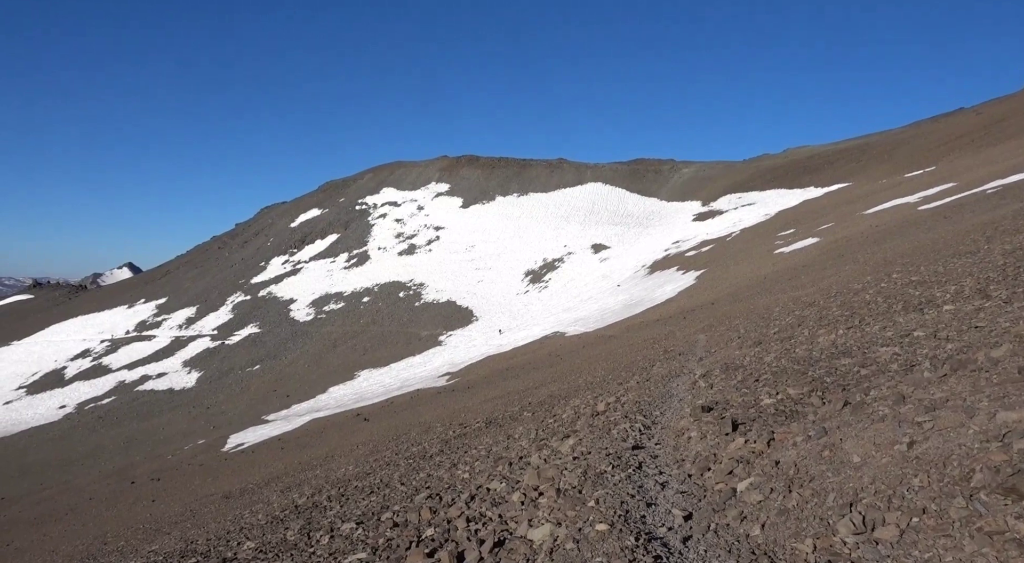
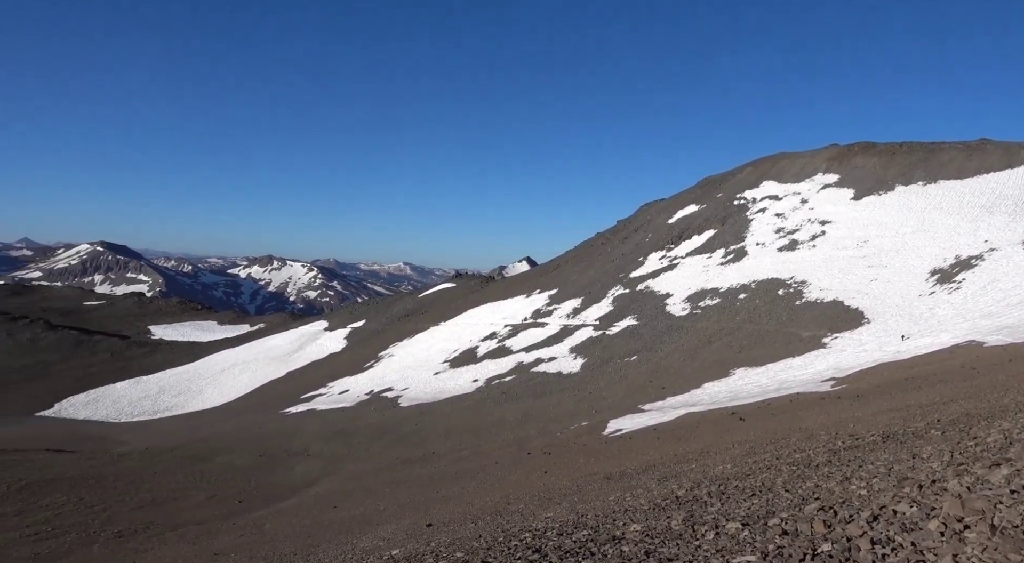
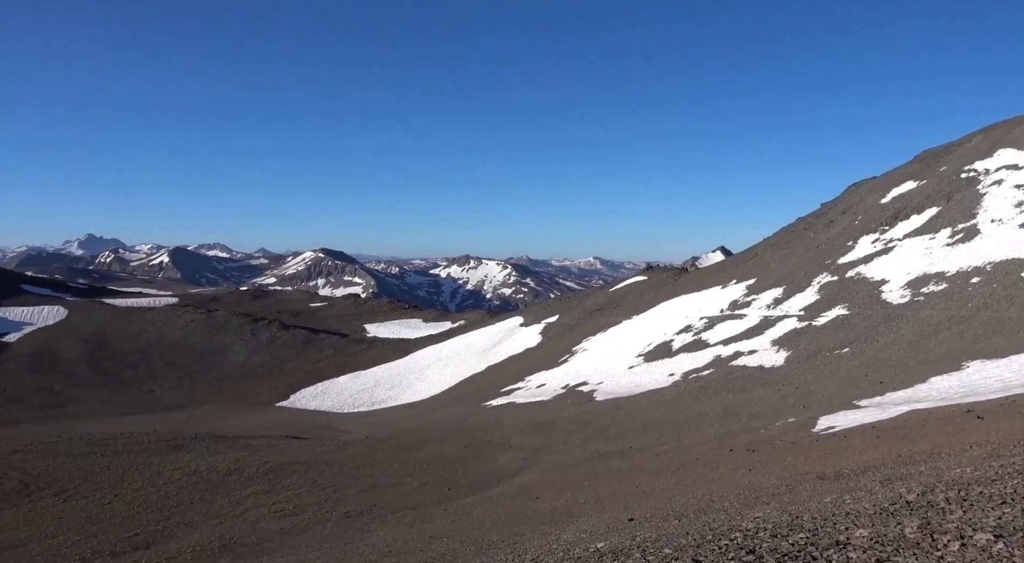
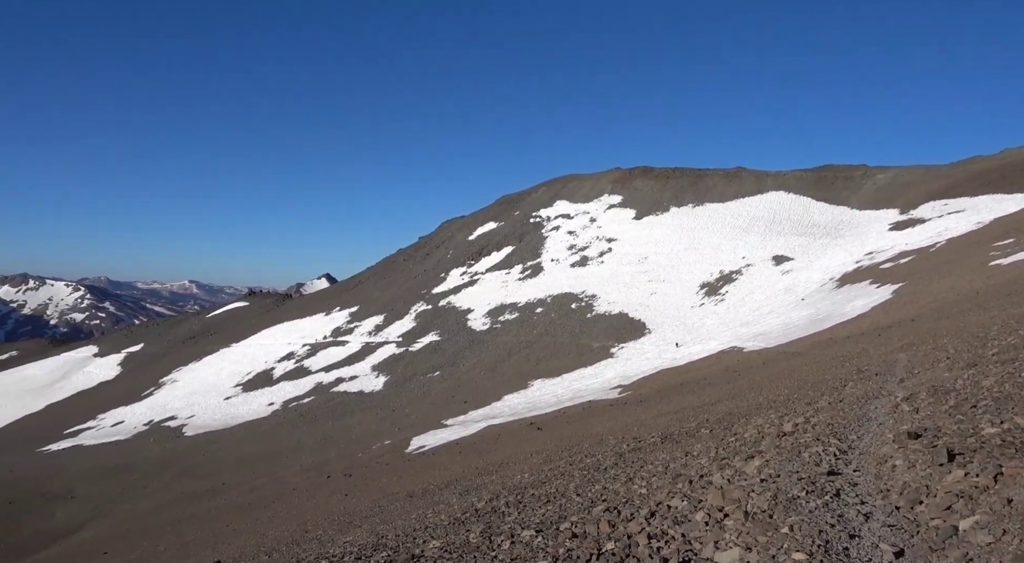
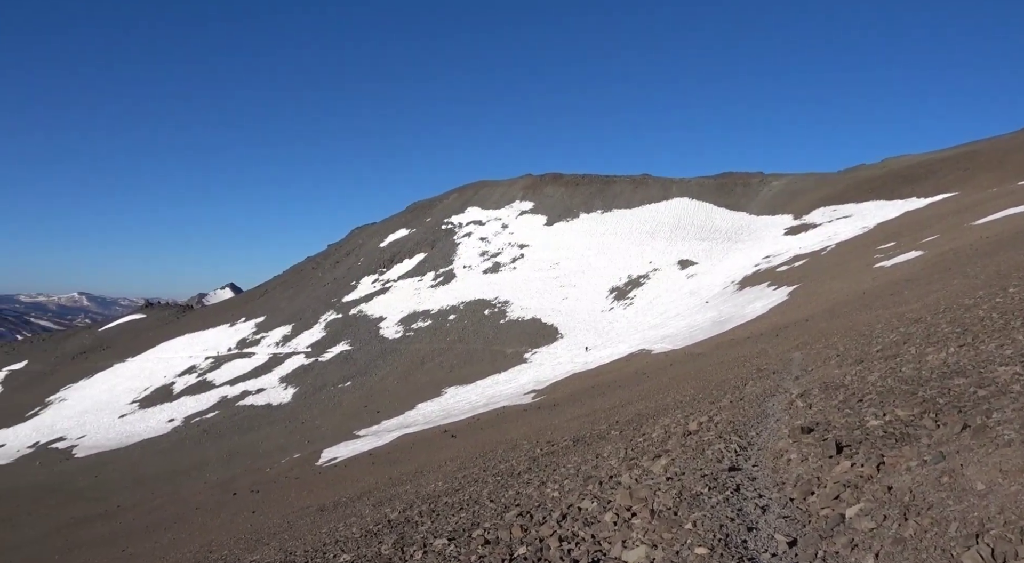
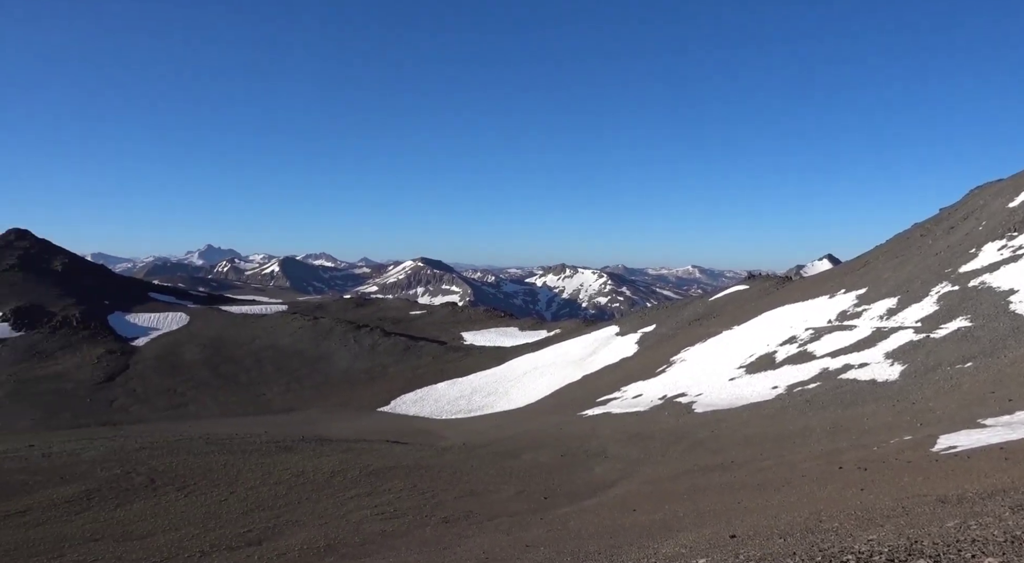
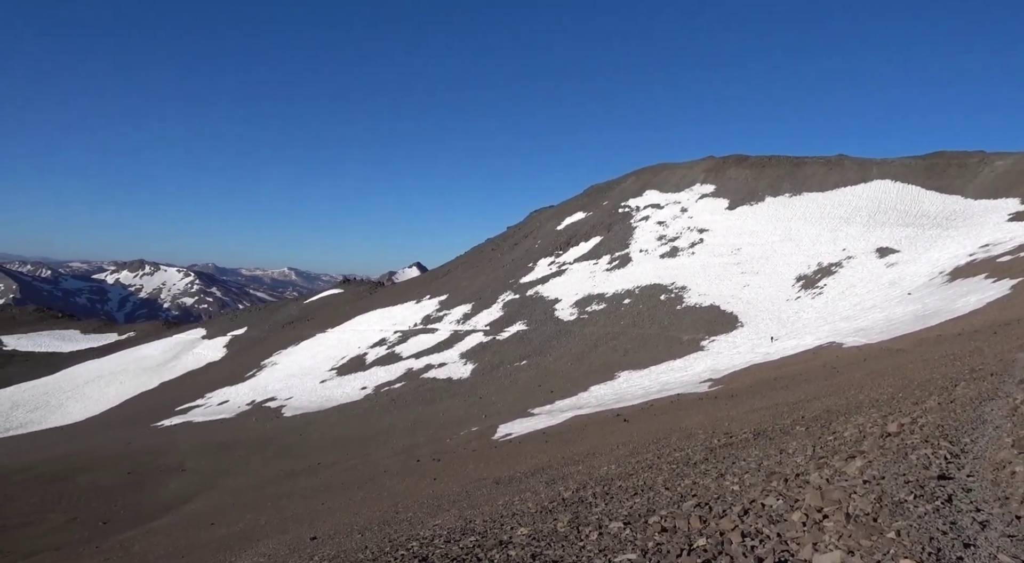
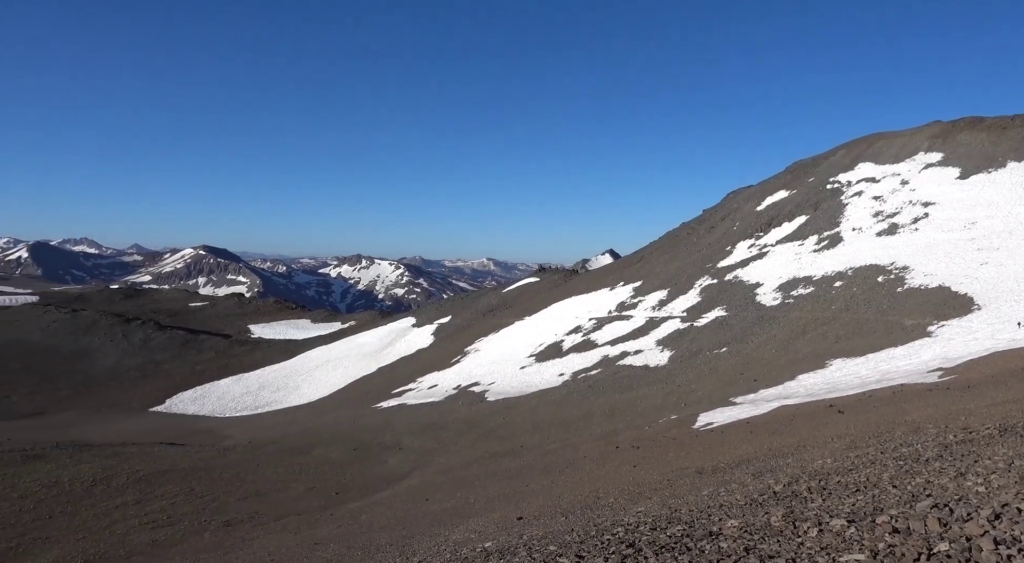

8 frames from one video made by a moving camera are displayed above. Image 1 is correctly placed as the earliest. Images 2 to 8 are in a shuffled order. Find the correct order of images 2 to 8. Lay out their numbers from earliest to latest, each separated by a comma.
5, 4, 7, 2, 8, 3, 6
